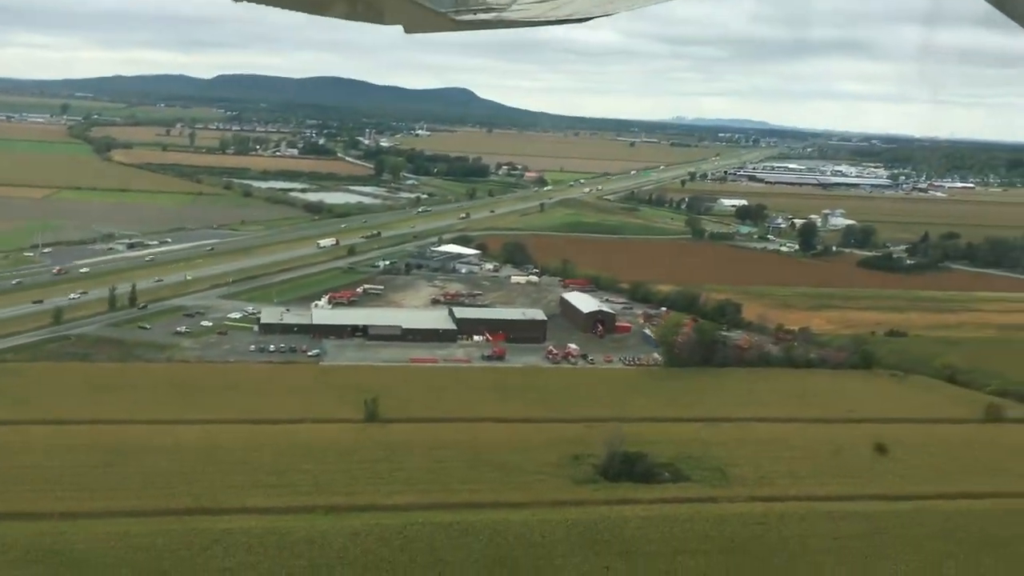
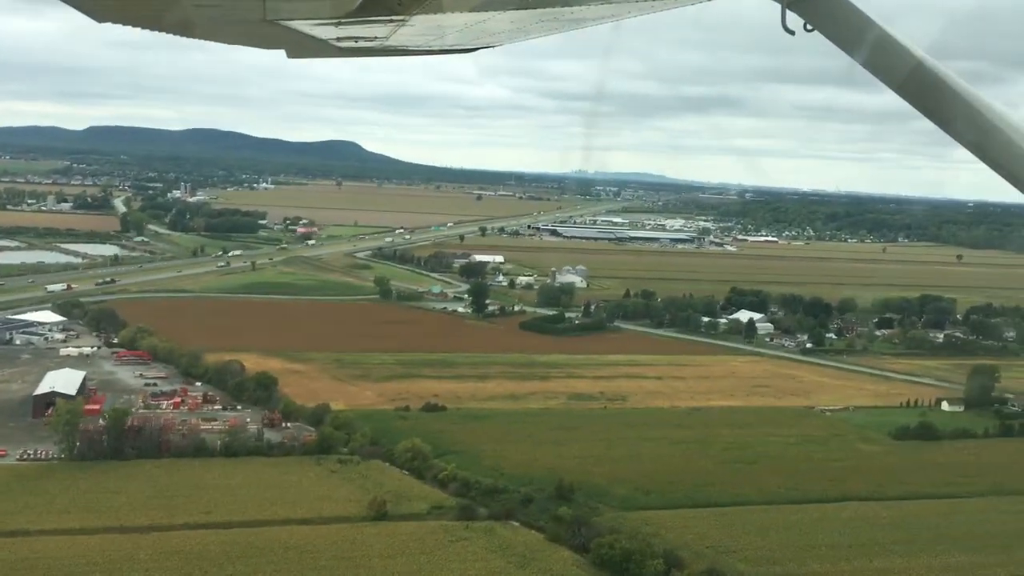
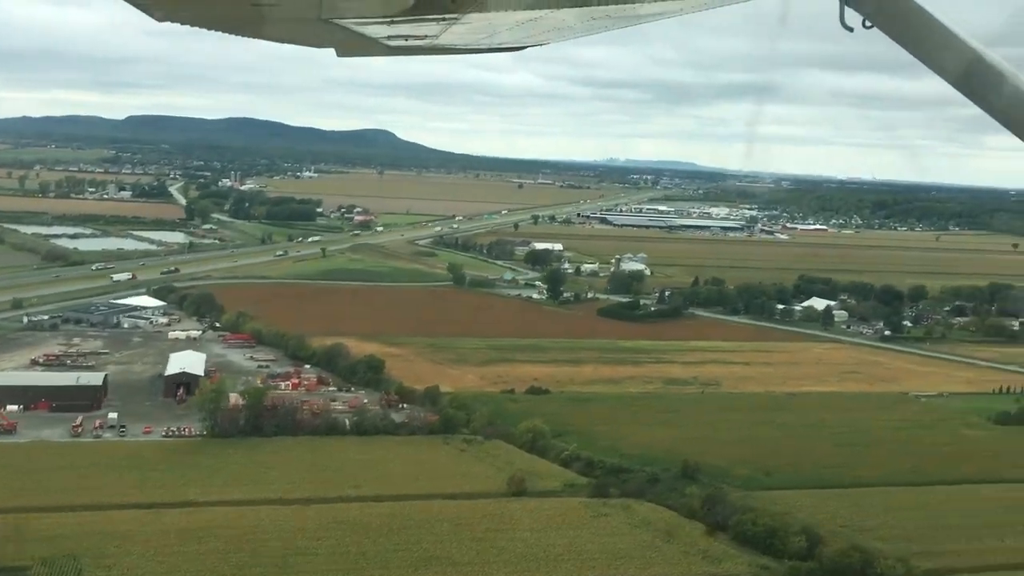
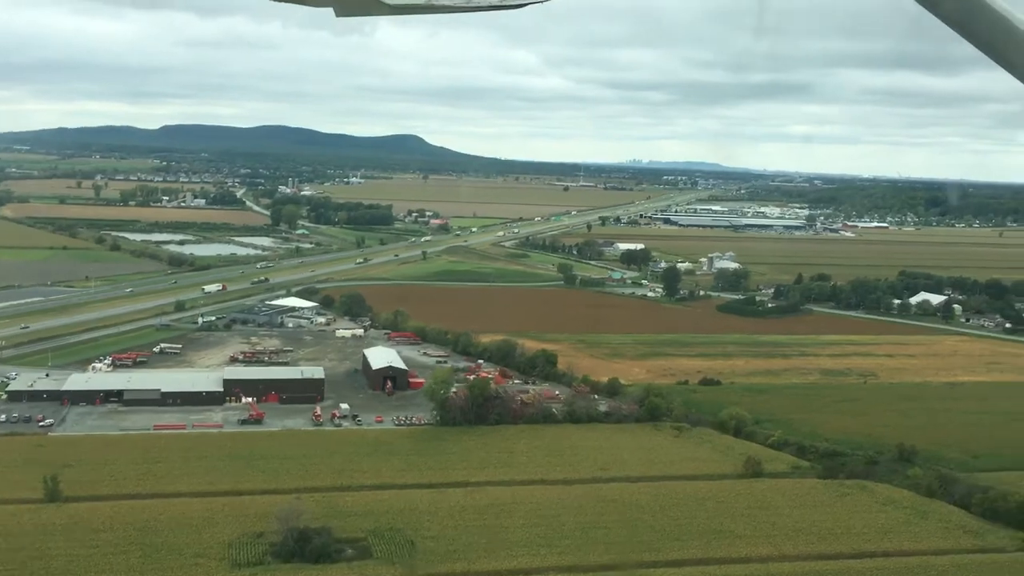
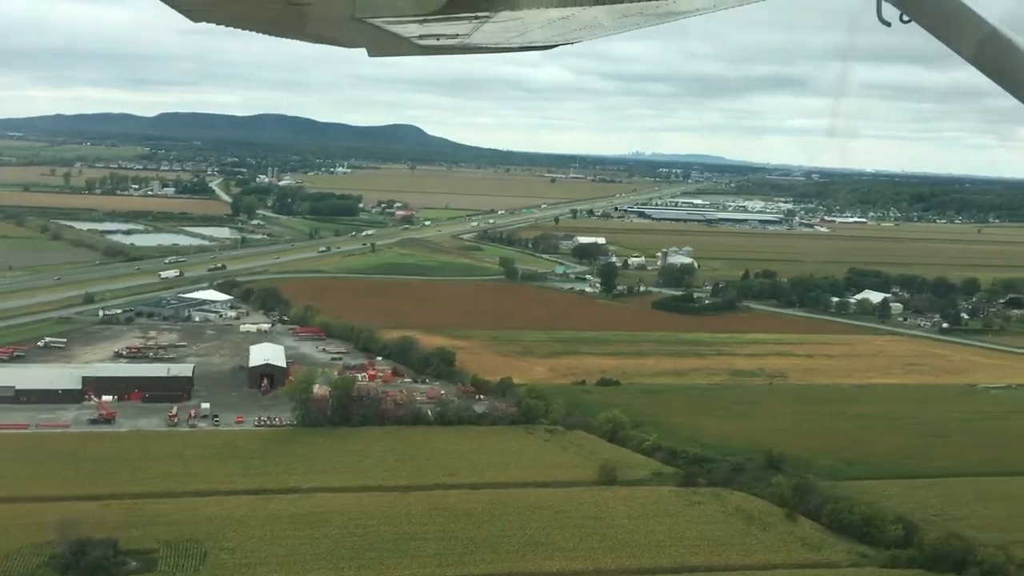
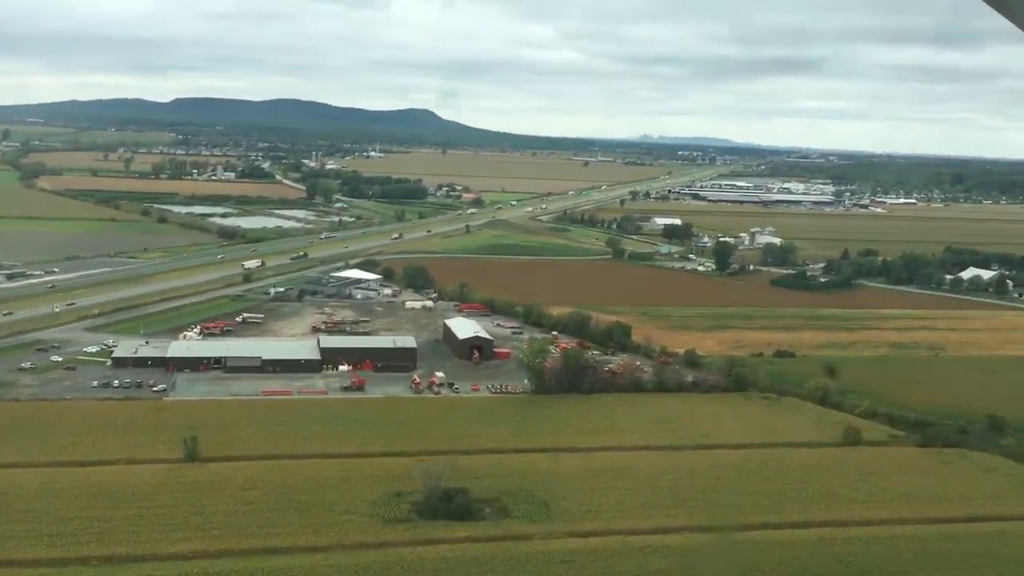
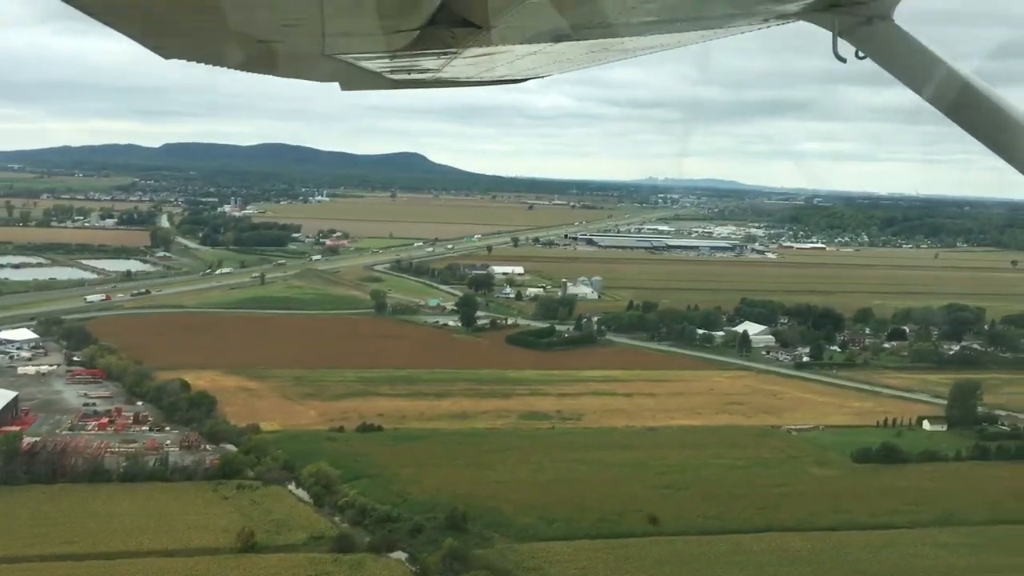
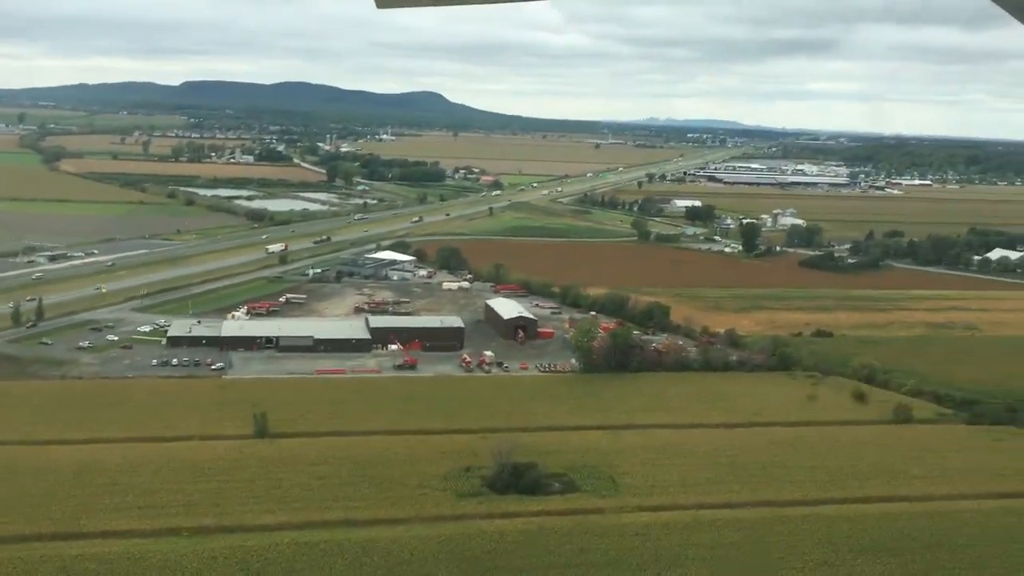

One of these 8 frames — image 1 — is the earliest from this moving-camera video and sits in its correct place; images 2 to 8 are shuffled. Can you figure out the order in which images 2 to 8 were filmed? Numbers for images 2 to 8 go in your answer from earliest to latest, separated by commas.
8, 6, 4, 5, 3, 2, 7
